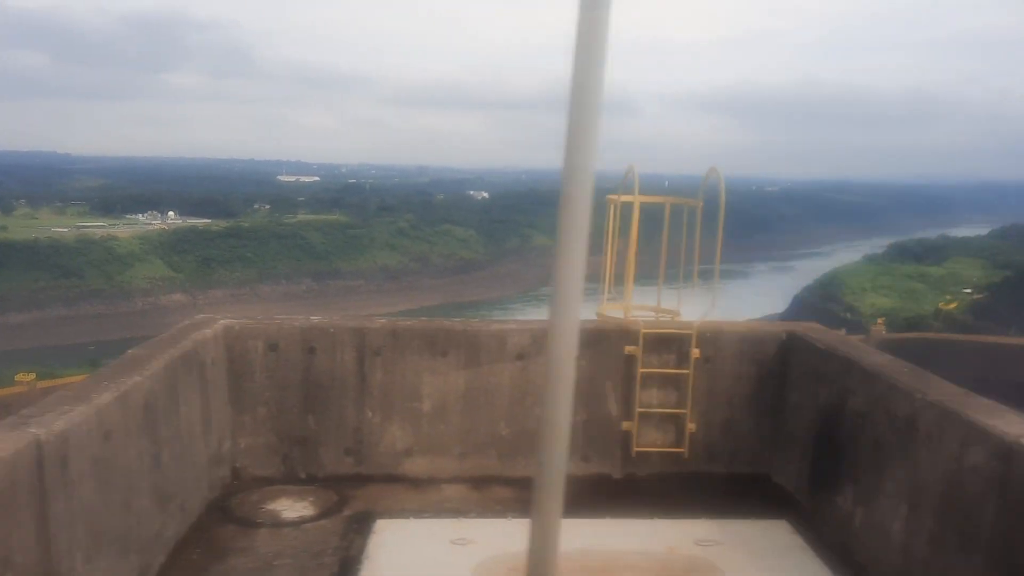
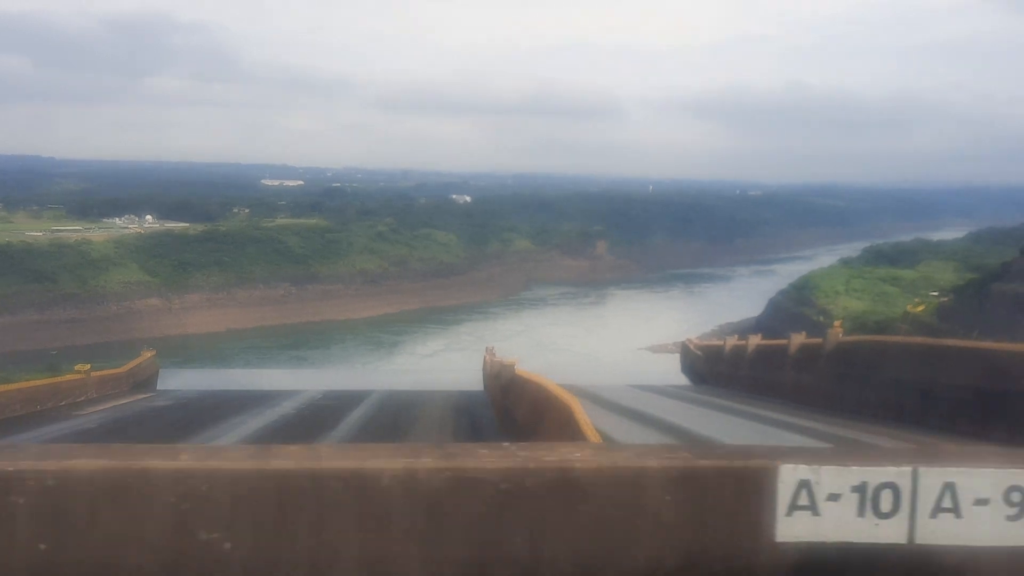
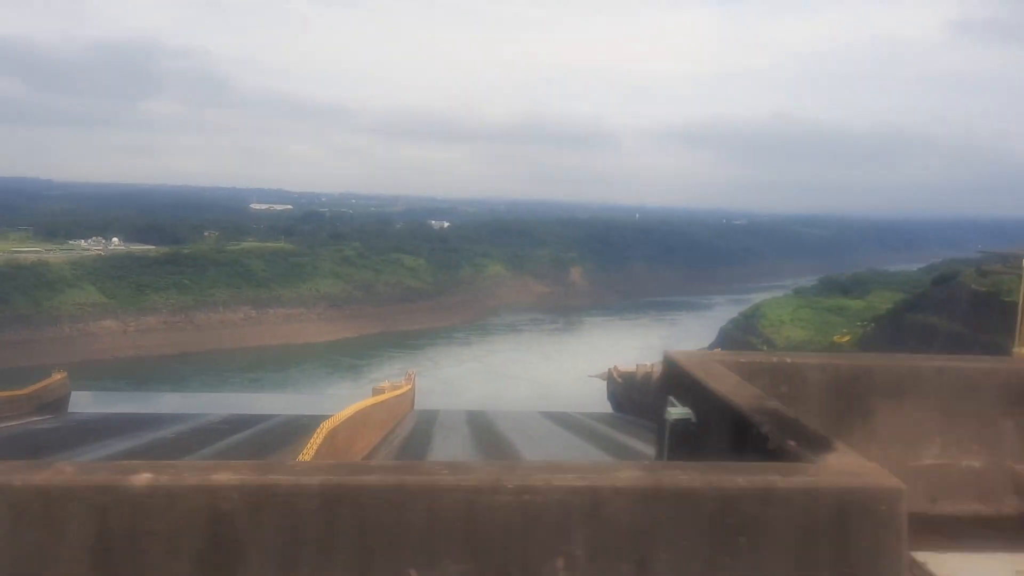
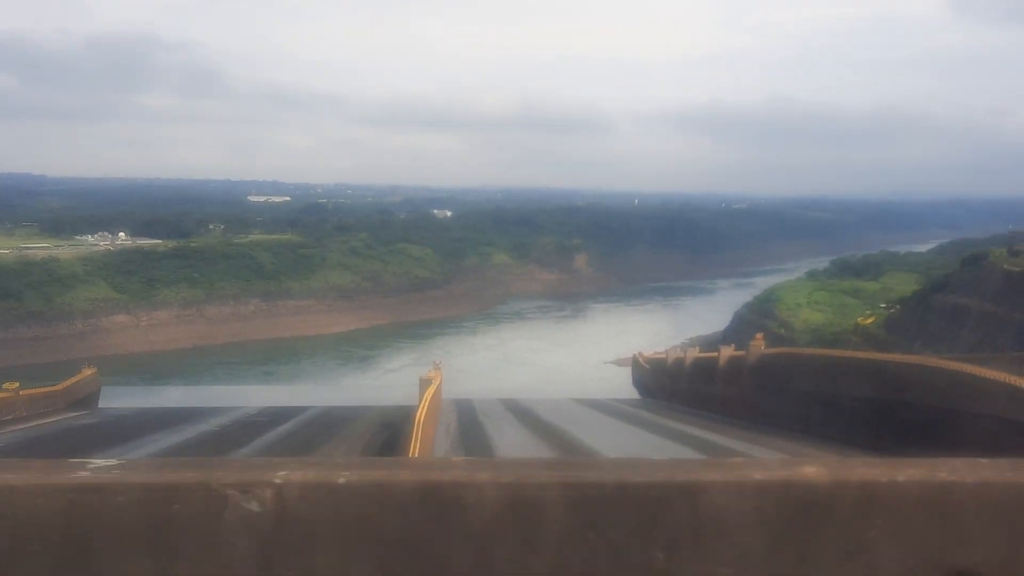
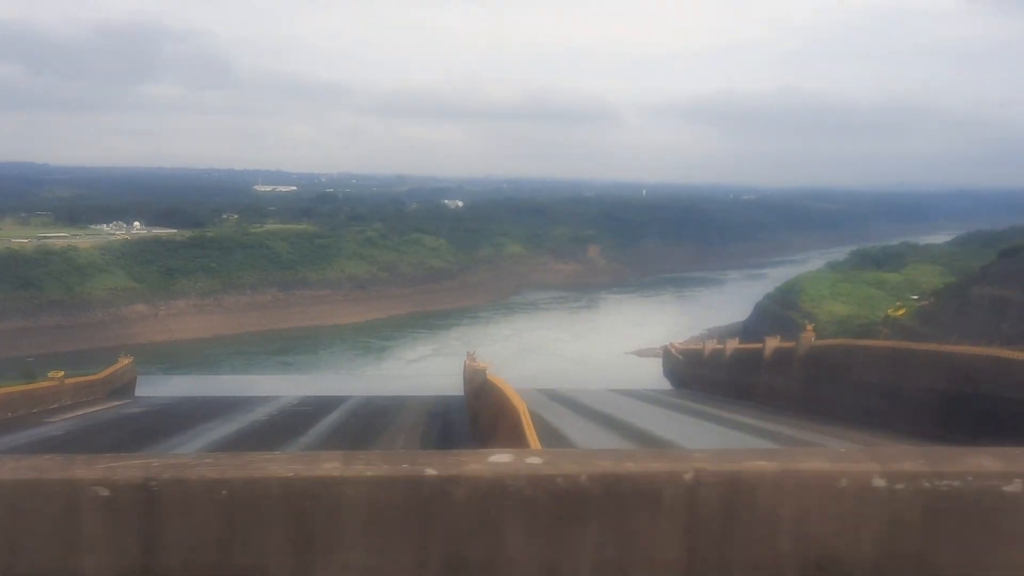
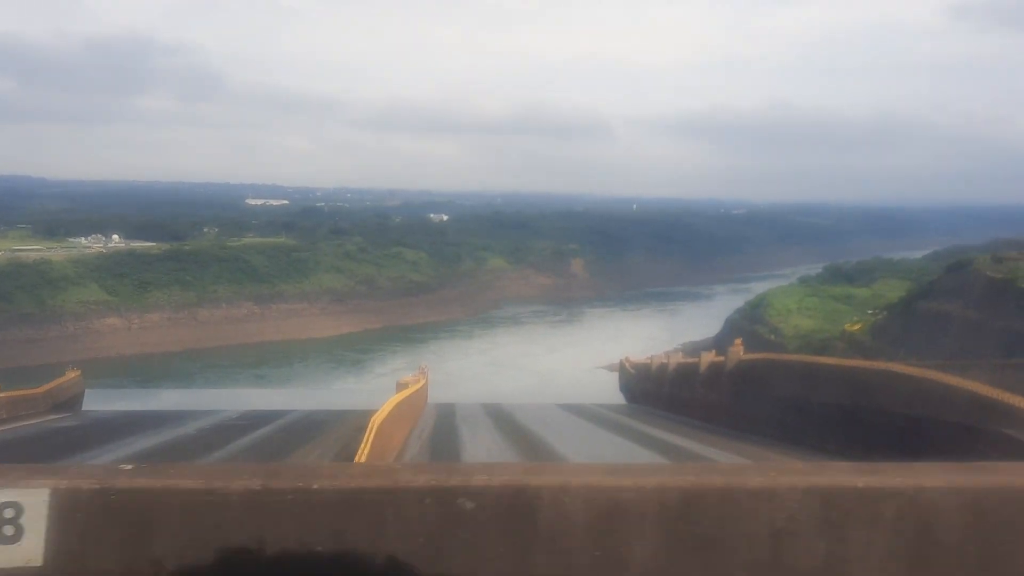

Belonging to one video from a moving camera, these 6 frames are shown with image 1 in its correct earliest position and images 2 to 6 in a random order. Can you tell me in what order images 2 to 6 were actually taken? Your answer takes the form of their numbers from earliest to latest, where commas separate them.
2, 5, 4, 6, 3
